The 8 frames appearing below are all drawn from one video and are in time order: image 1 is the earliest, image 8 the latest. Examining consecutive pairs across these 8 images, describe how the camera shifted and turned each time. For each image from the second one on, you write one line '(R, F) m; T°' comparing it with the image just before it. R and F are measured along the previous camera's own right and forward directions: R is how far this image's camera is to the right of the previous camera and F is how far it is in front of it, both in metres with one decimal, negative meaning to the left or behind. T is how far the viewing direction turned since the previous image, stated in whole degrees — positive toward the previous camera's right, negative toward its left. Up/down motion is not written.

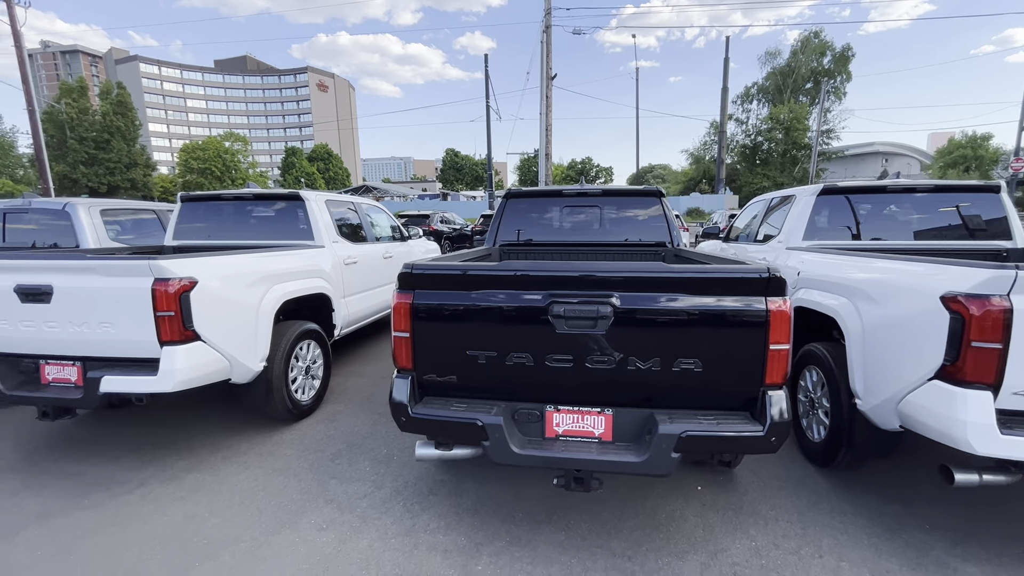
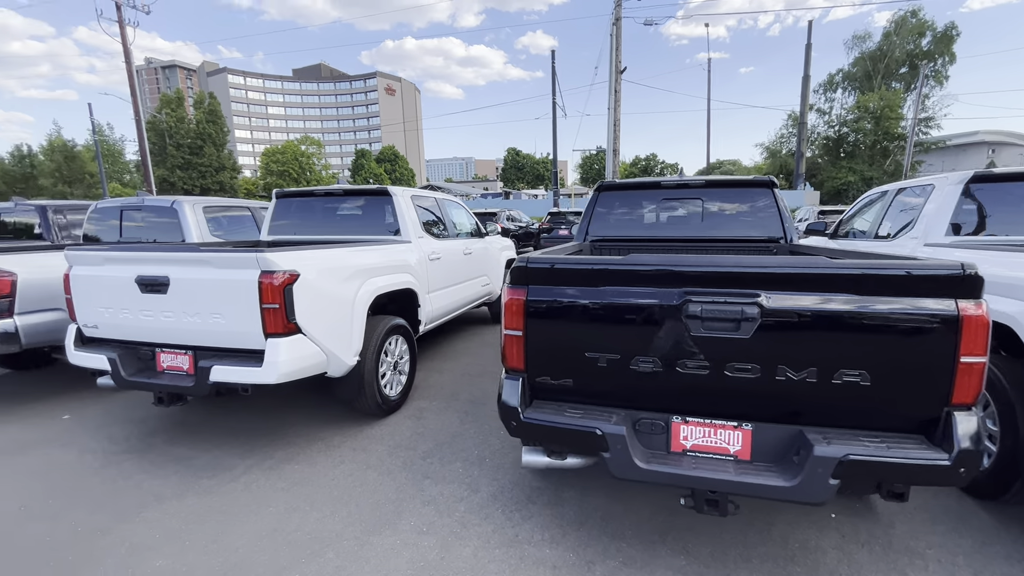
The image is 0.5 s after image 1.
(-0.3, +0.2) m; -7°
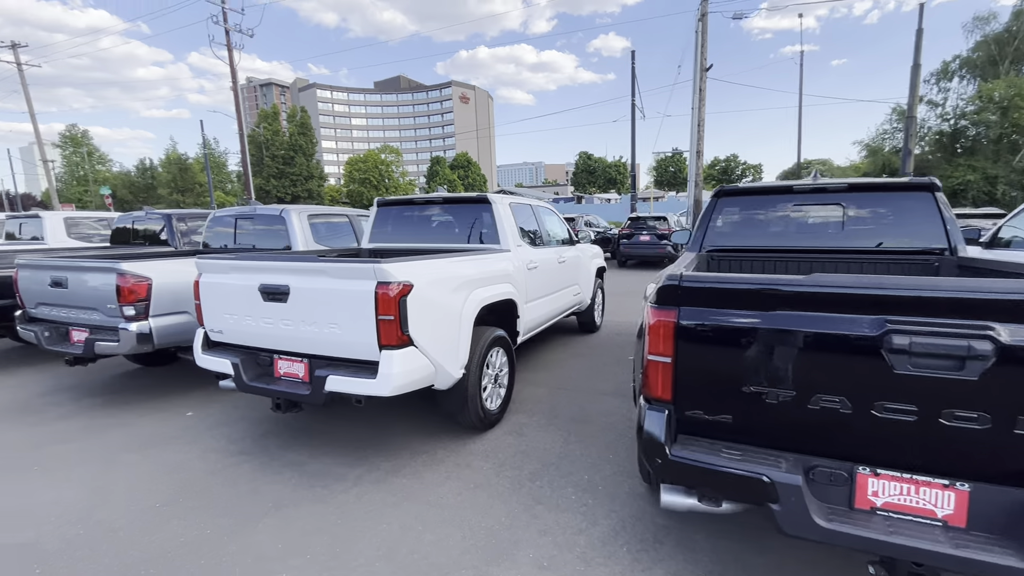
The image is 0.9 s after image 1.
(-0.3, +0.2) m; -8°
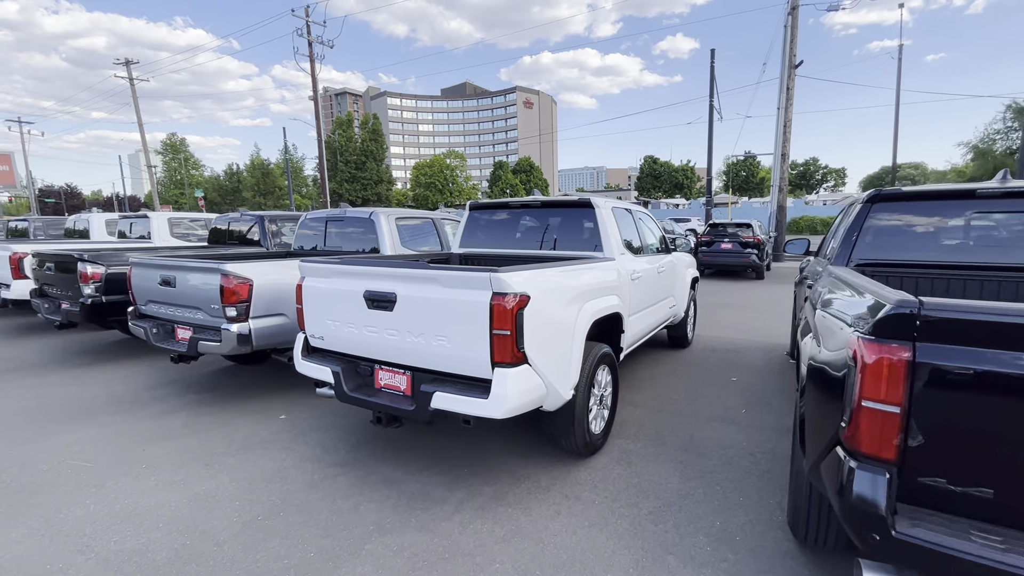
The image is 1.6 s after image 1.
(-0.4, +0.3) m; -7°
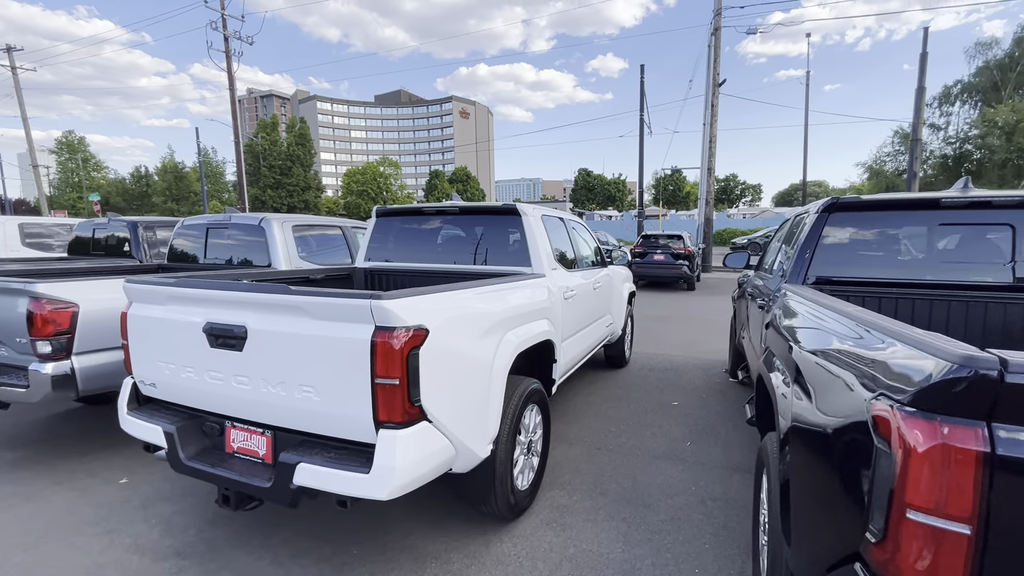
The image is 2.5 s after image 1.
(+0.2, +0.7) m; +7°
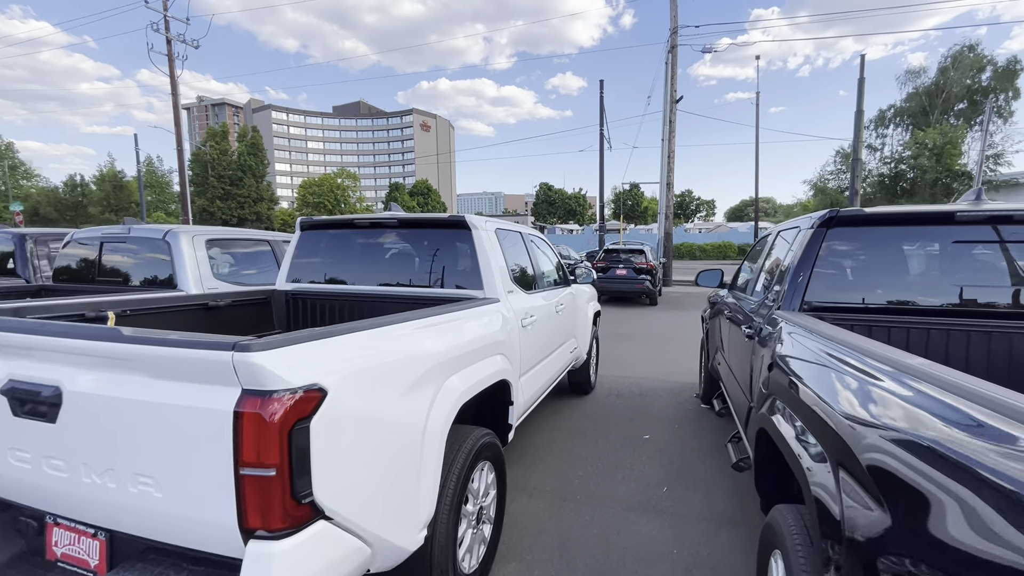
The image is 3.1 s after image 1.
(+0.1, +0.6) m; +4°
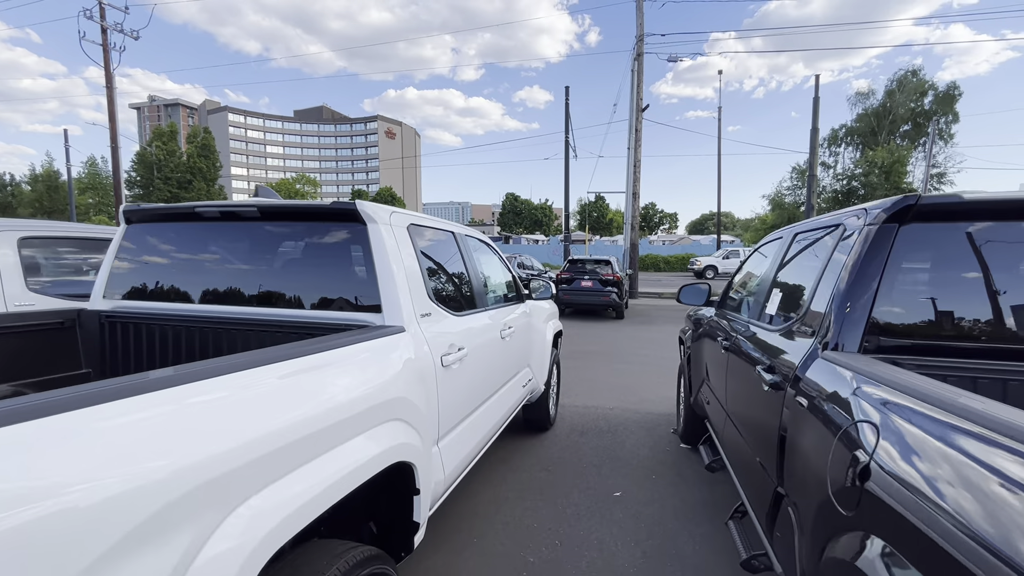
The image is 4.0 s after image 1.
(+0.2, +1.0) m; +4°
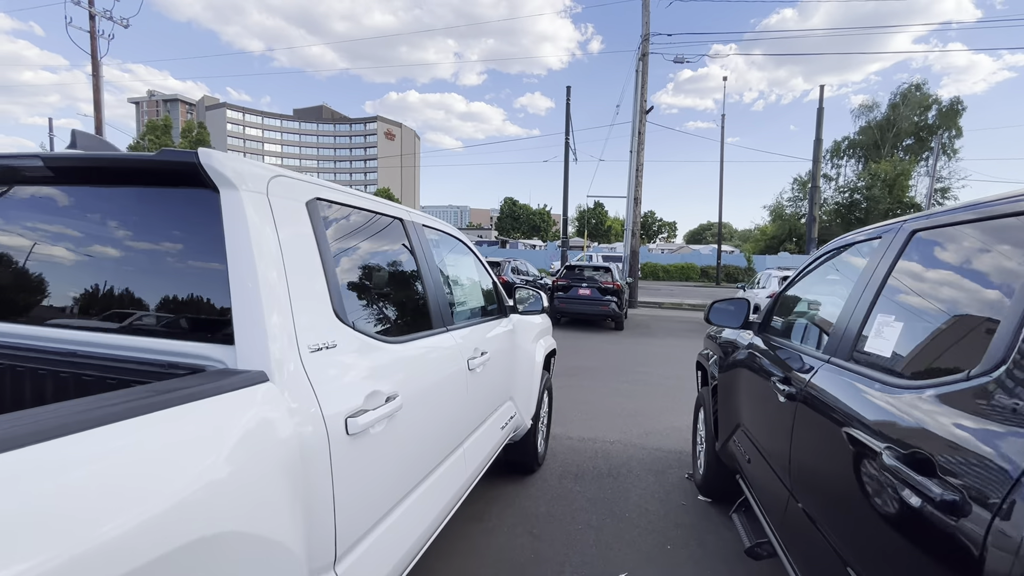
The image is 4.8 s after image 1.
(+0.1, +0.9) m; 0°
